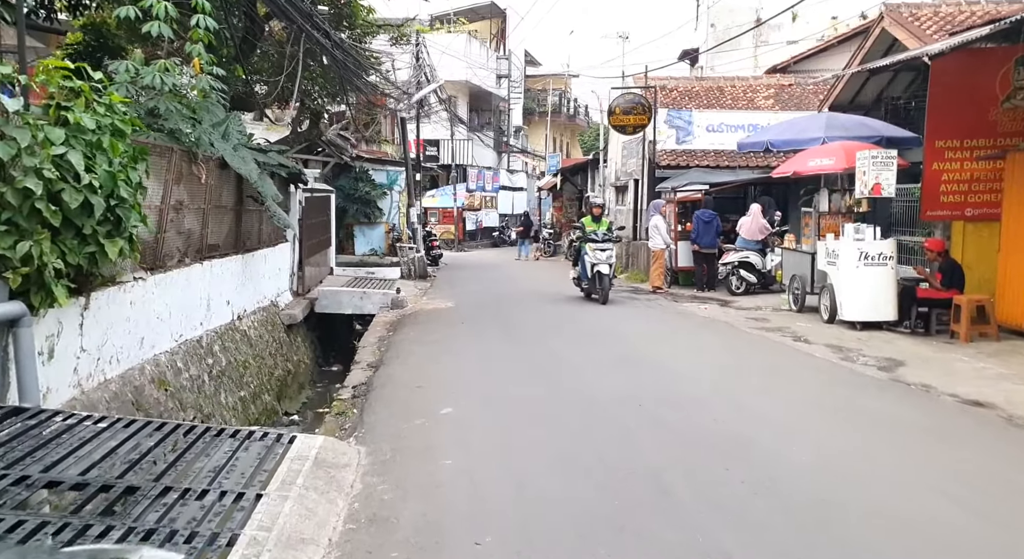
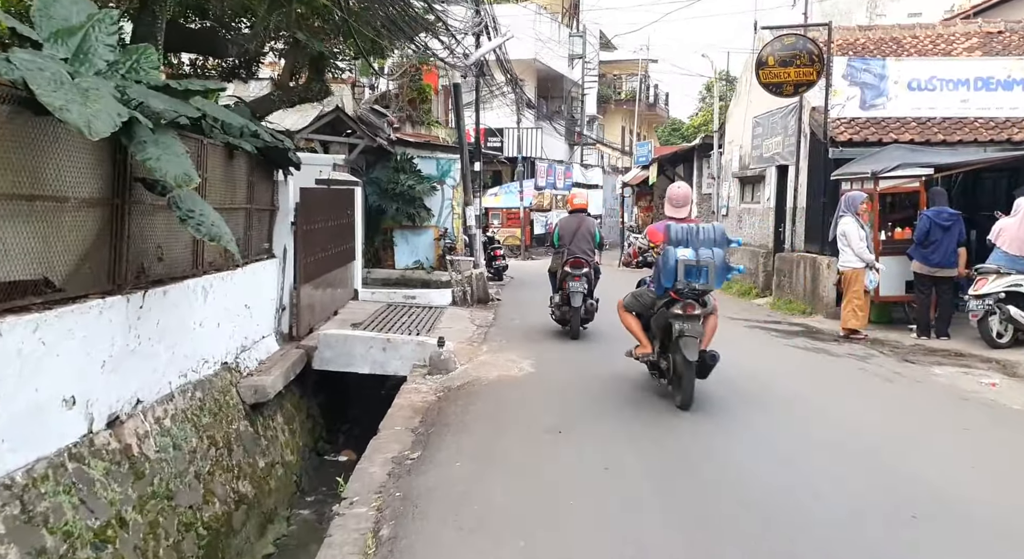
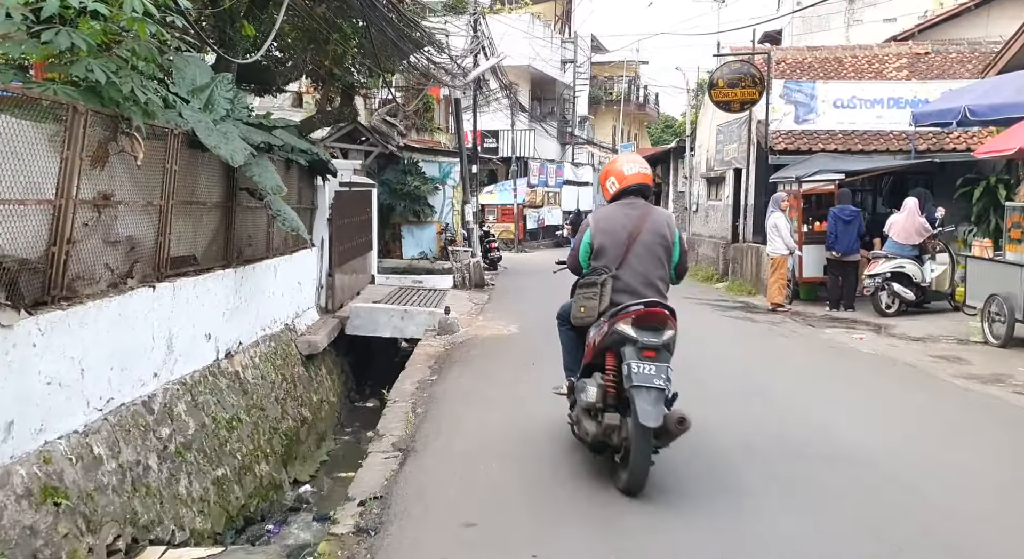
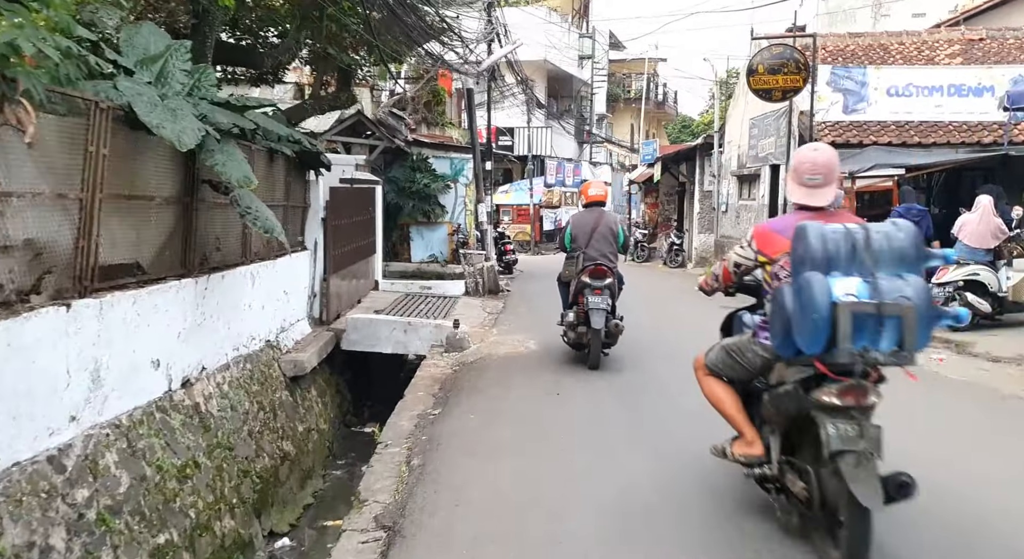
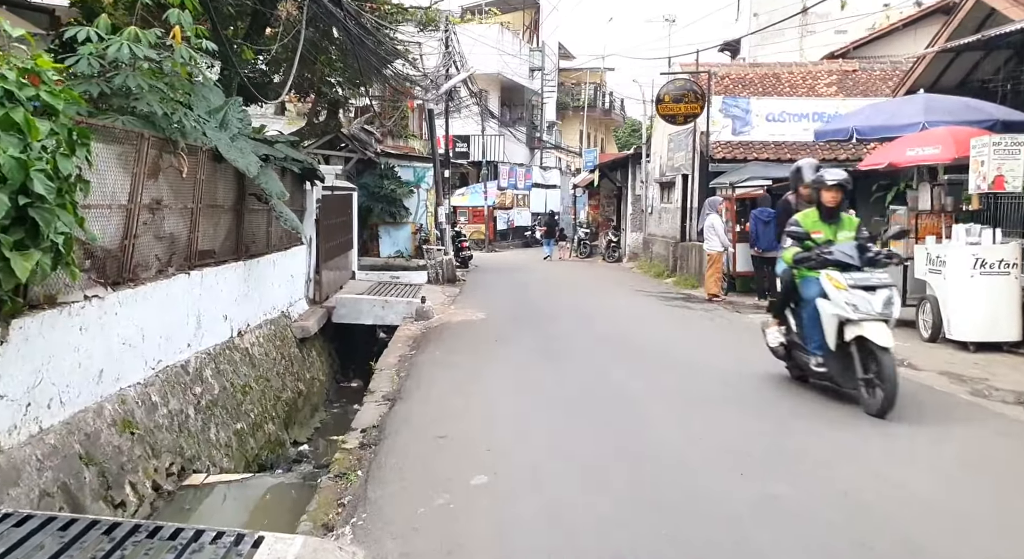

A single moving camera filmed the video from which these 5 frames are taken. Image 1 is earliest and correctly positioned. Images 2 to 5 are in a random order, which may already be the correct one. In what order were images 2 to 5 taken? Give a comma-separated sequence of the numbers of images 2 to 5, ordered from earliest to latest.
5, 3, 4, 2
